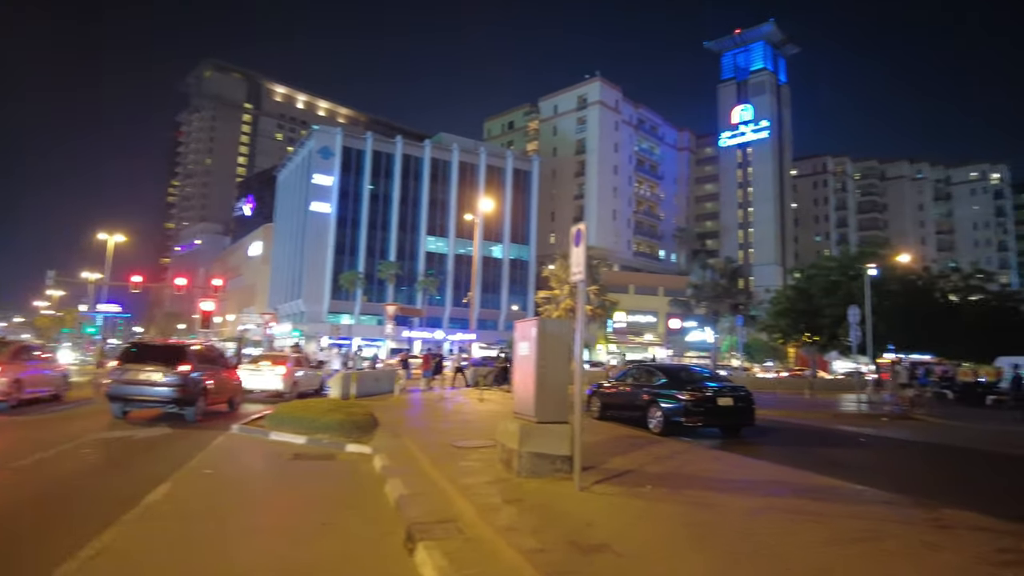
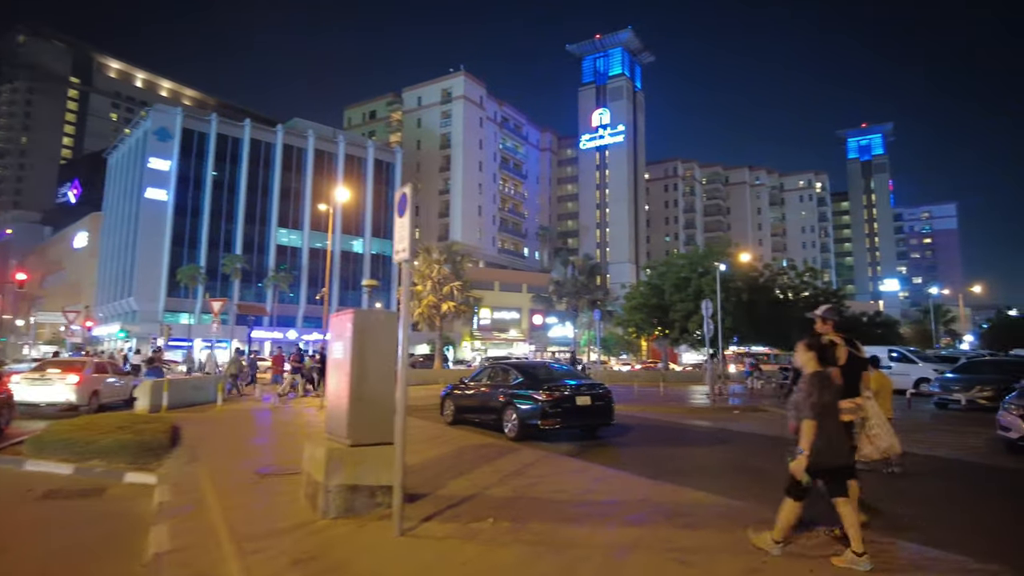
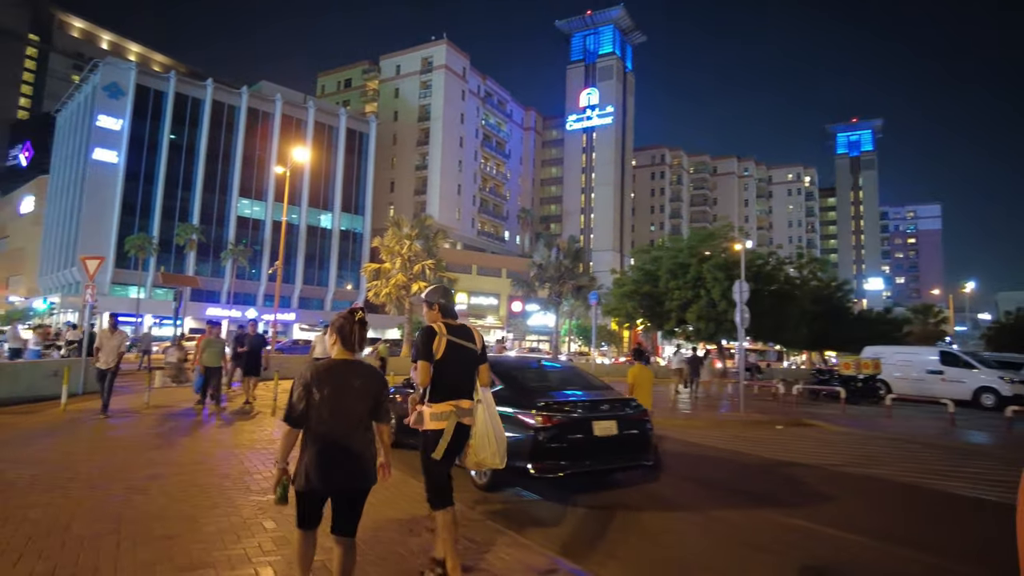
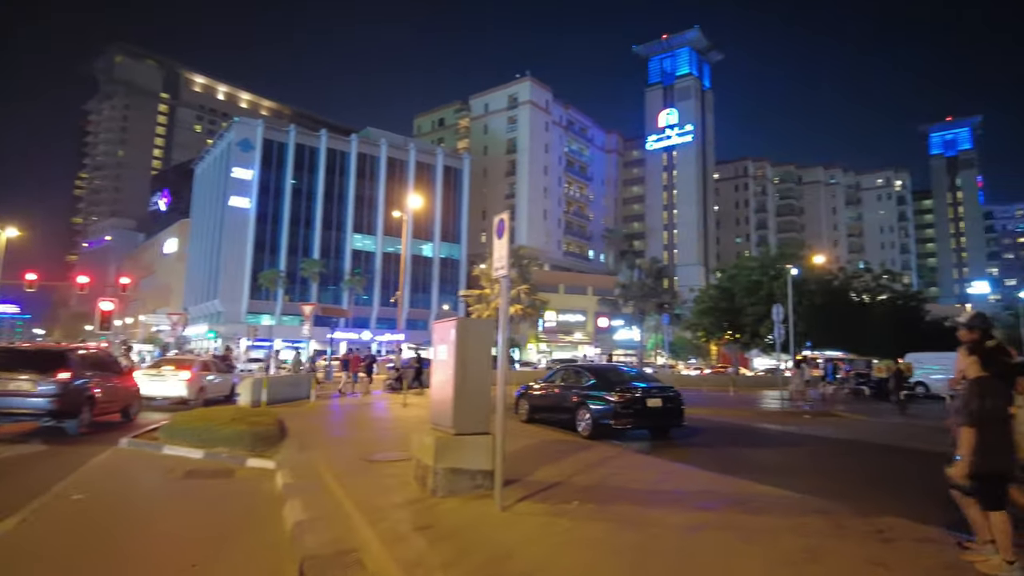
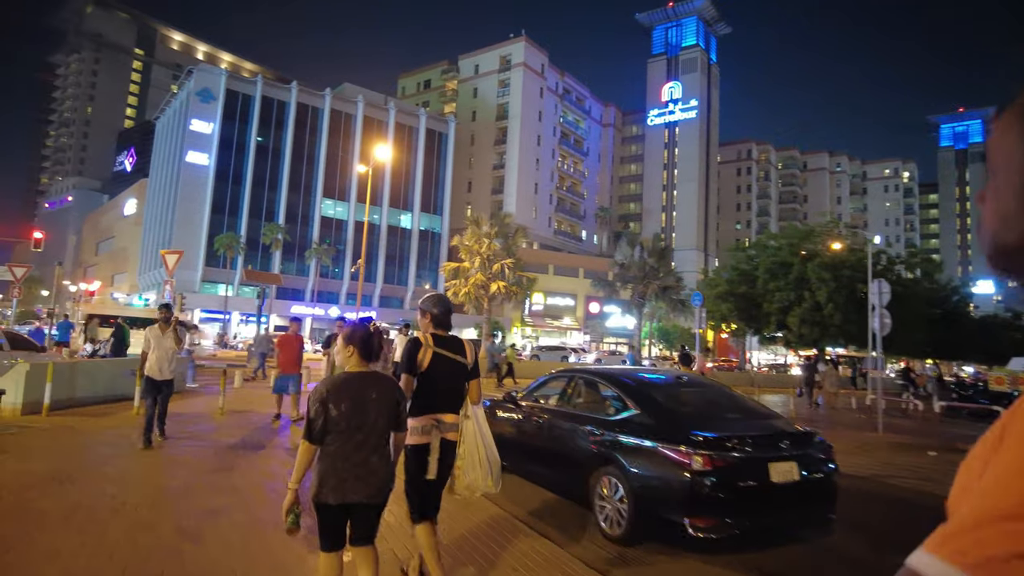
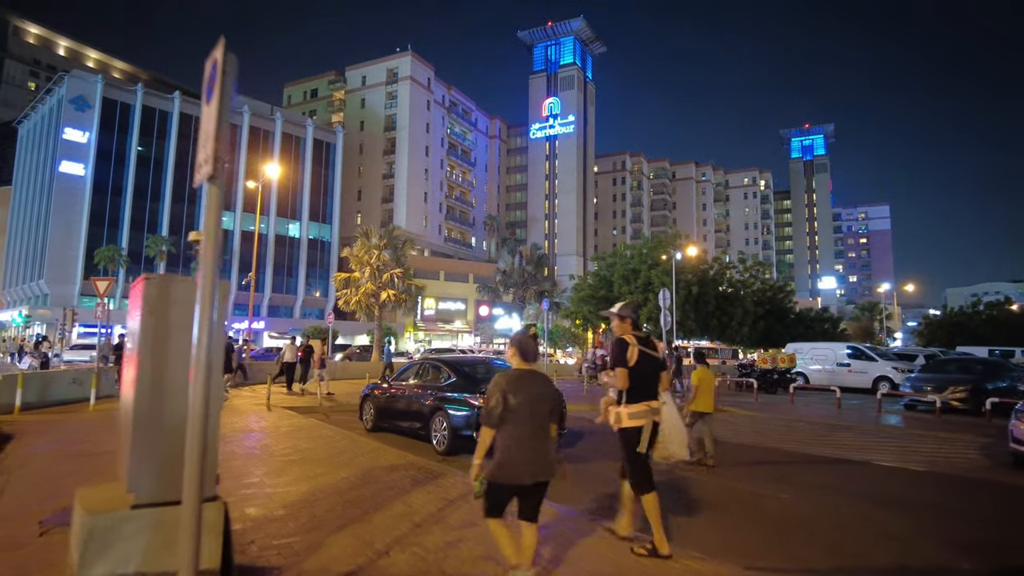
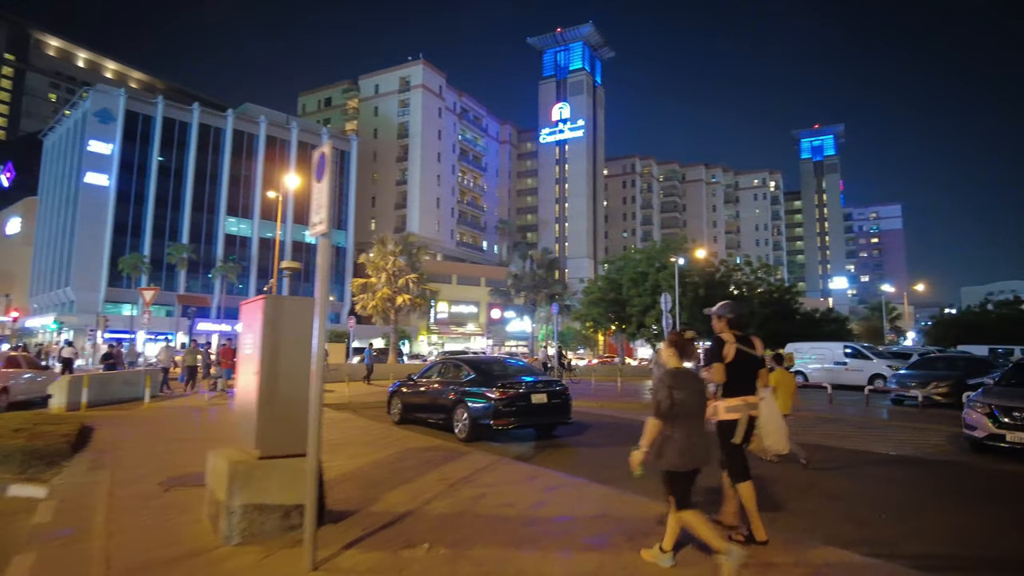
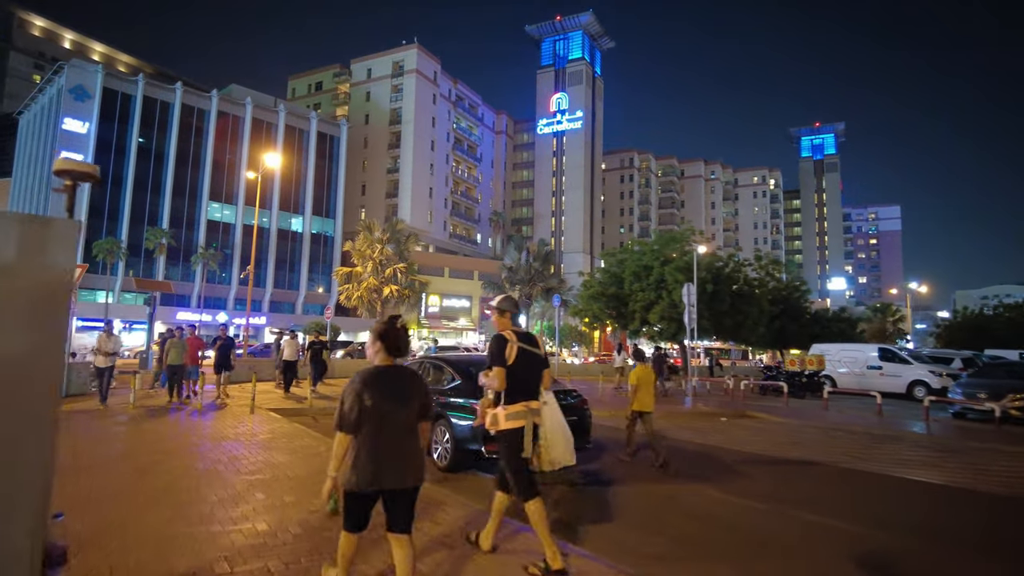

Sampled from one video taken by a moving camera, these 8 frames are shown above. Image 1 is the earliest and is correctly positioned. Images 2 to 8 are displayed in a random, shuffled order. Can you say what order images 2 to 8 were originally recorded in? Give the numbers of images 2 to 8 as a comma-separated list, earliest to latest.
4, 2, 7, 6, 8, 3, 5
